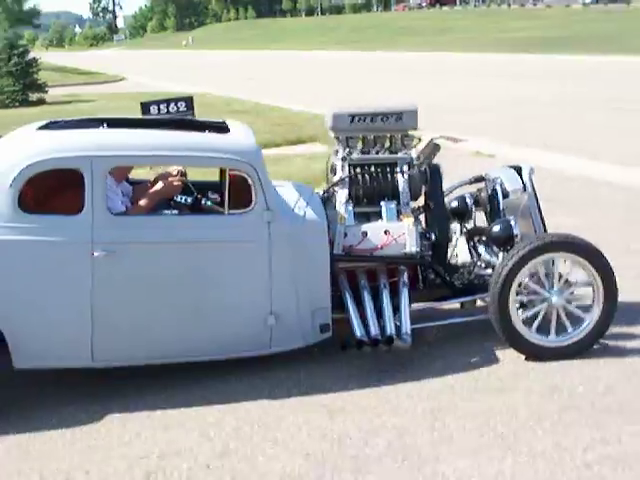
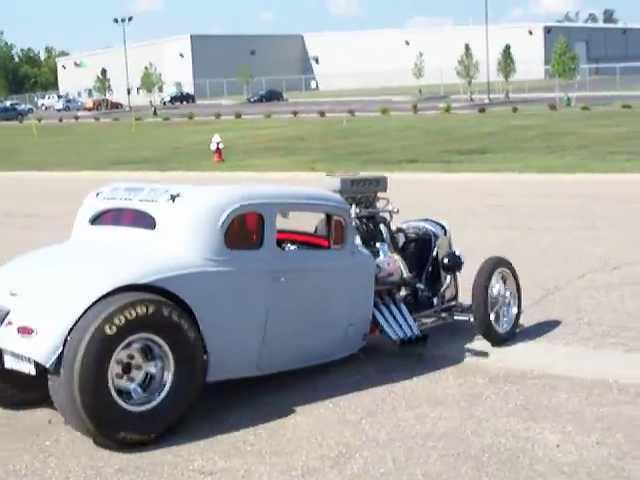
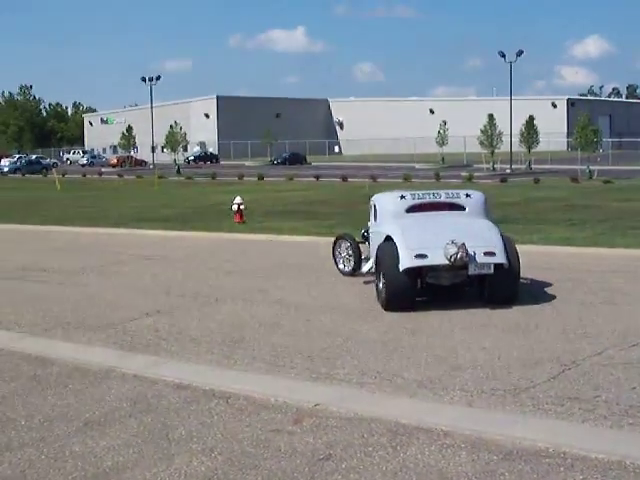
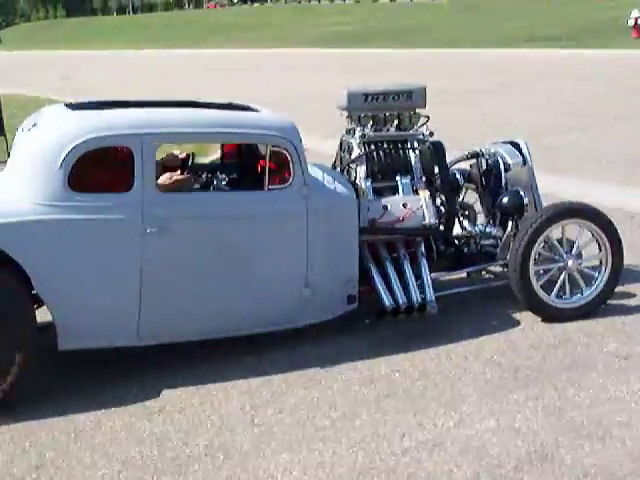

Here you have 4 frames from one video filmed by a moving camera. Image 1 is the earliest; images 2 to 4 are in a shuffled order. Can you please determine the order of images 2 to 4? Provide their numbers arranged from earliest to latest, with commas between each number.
4, 2, 3
